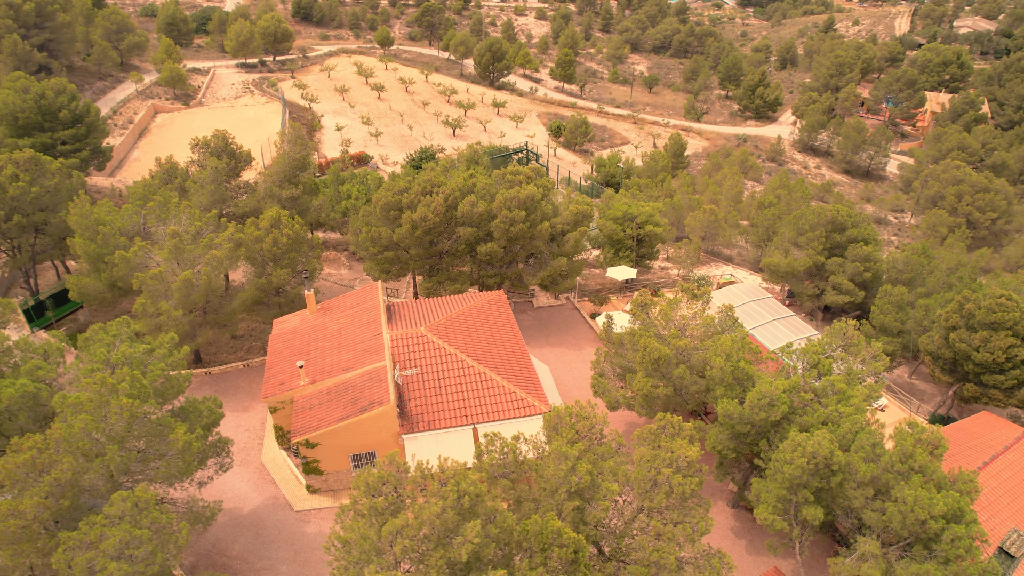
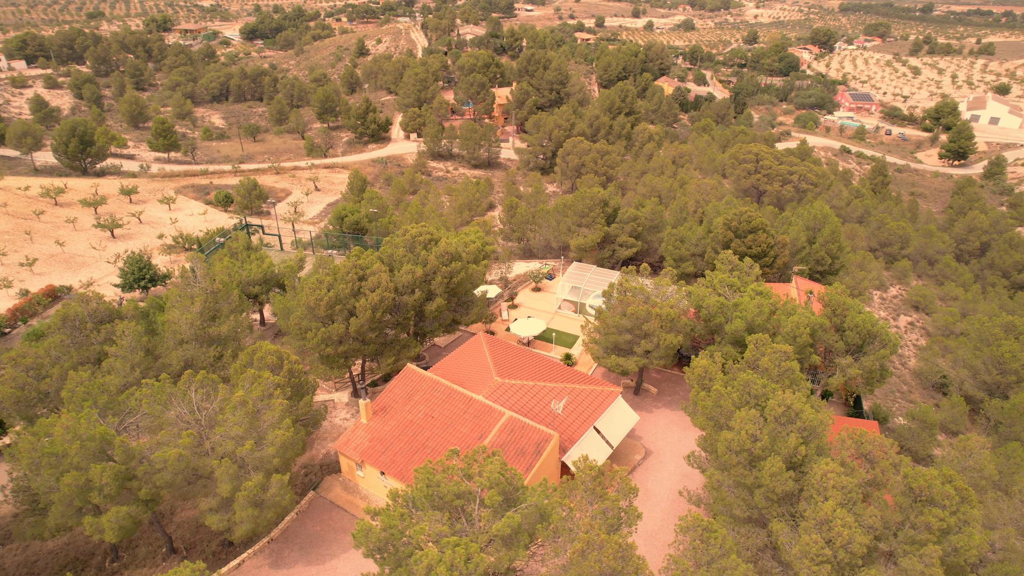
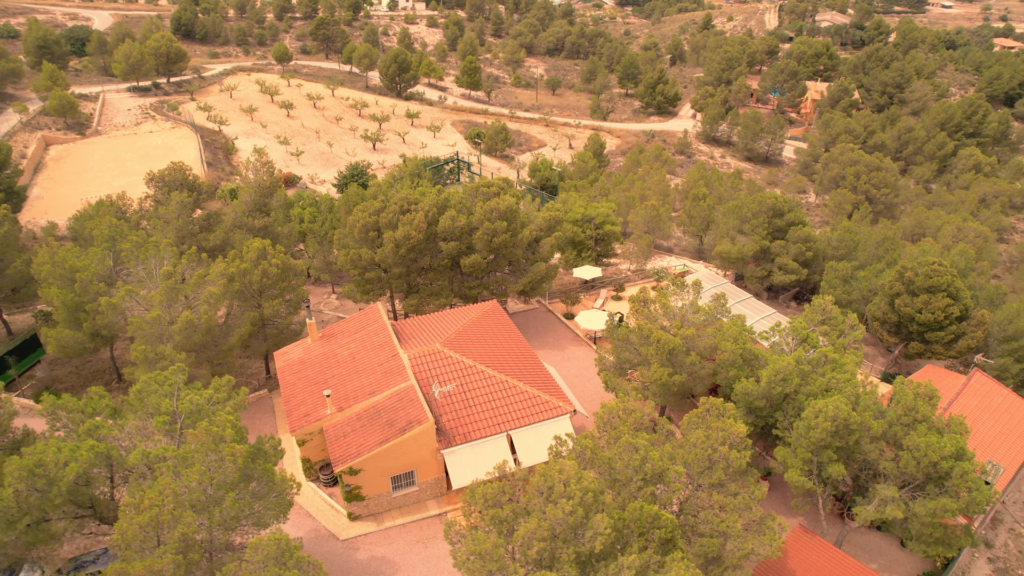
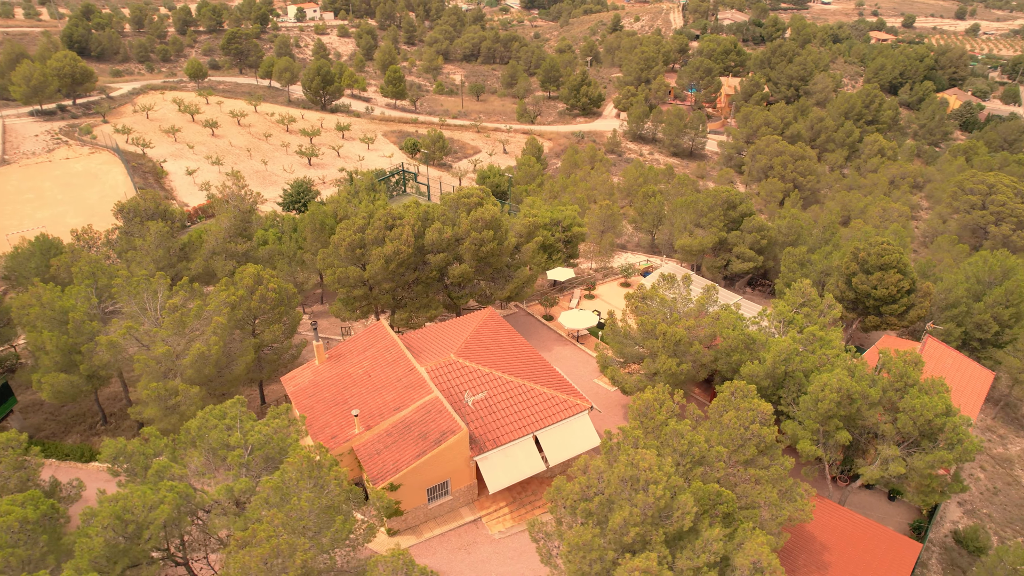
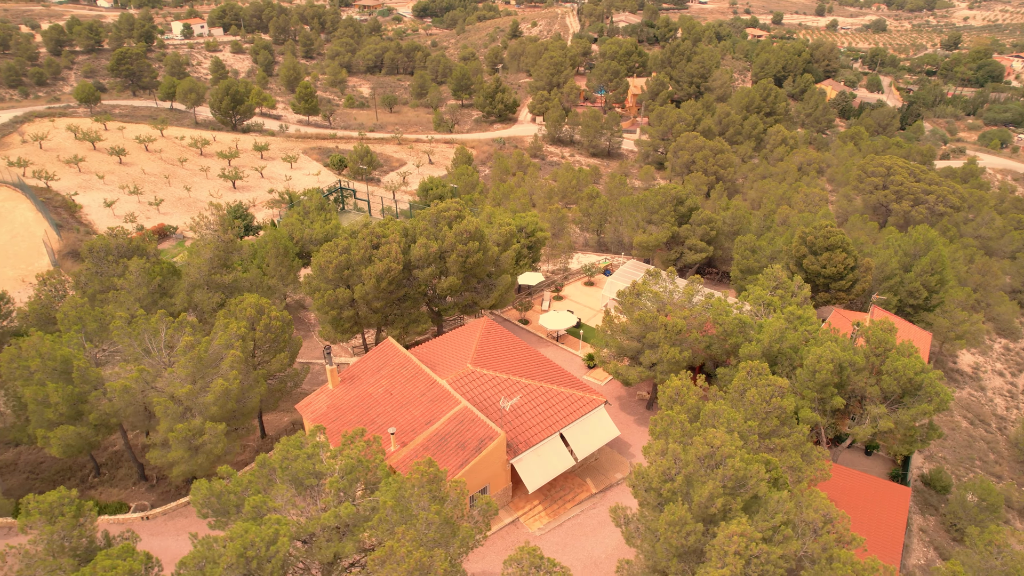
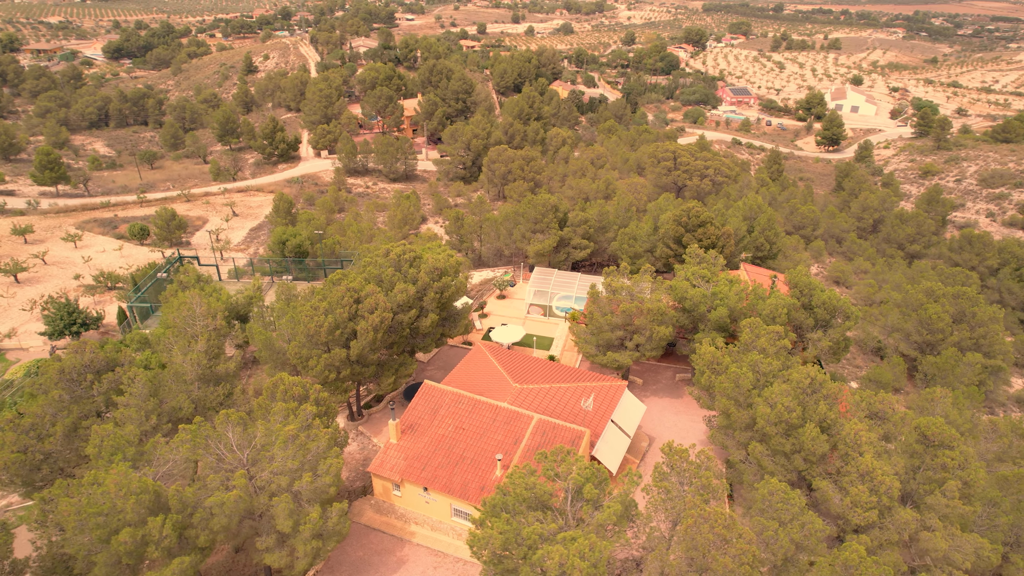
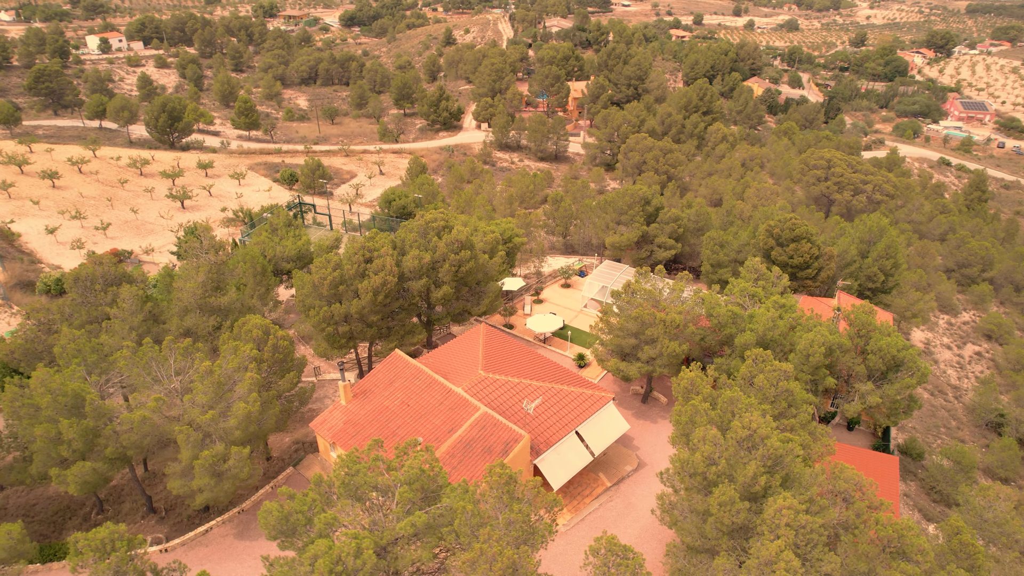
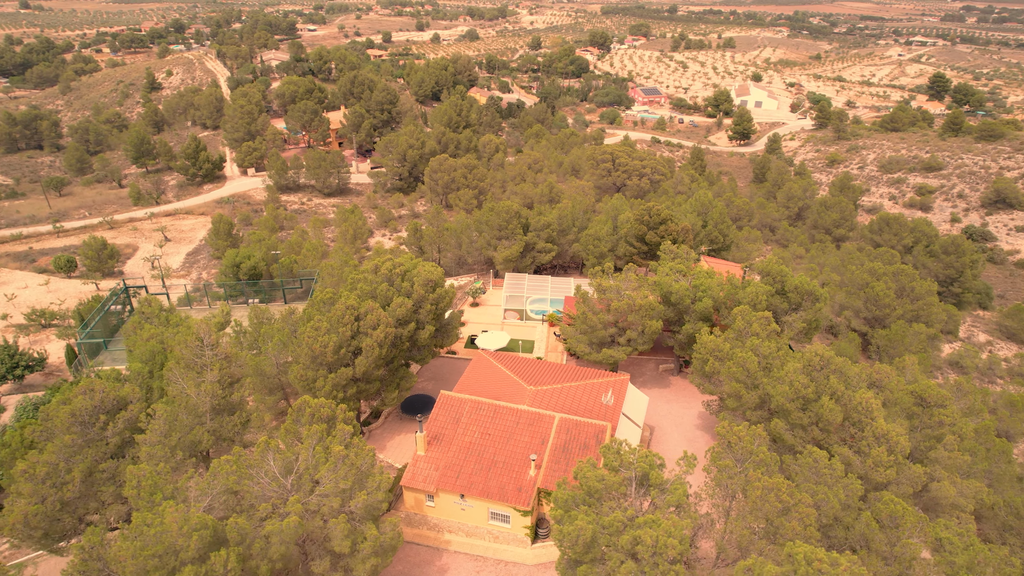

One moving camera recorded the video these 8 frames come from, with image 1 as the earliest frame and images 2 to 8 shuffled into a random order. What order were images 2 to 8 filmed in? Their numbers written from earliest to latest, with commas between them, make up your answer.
3, 4, 5, 7, 2, 6, 8
